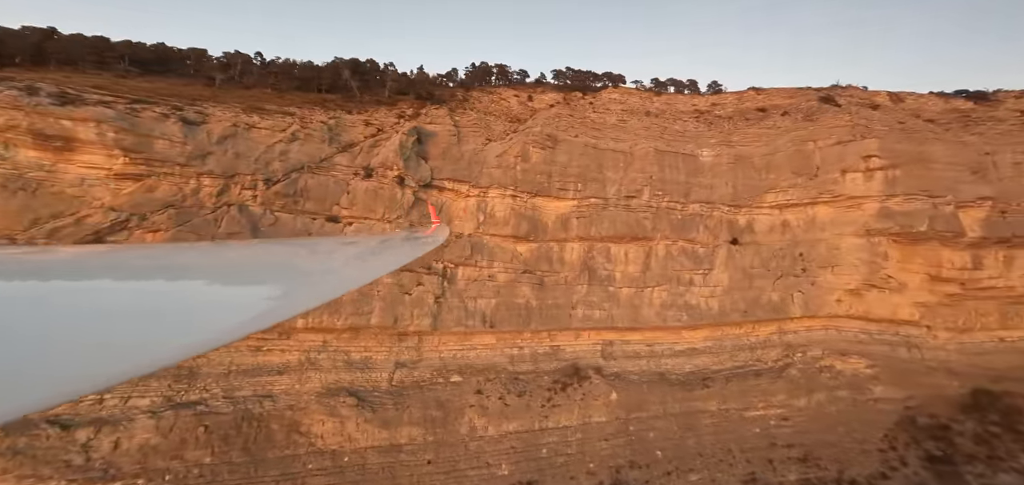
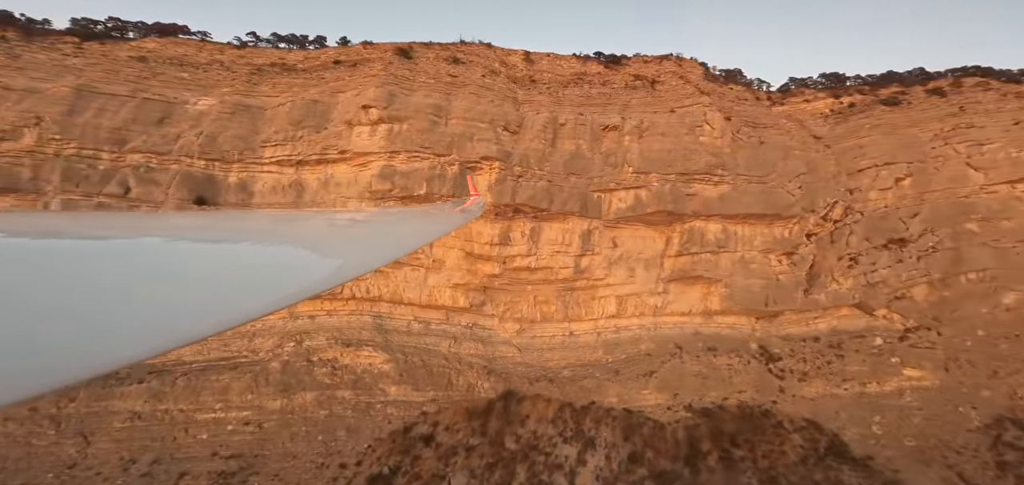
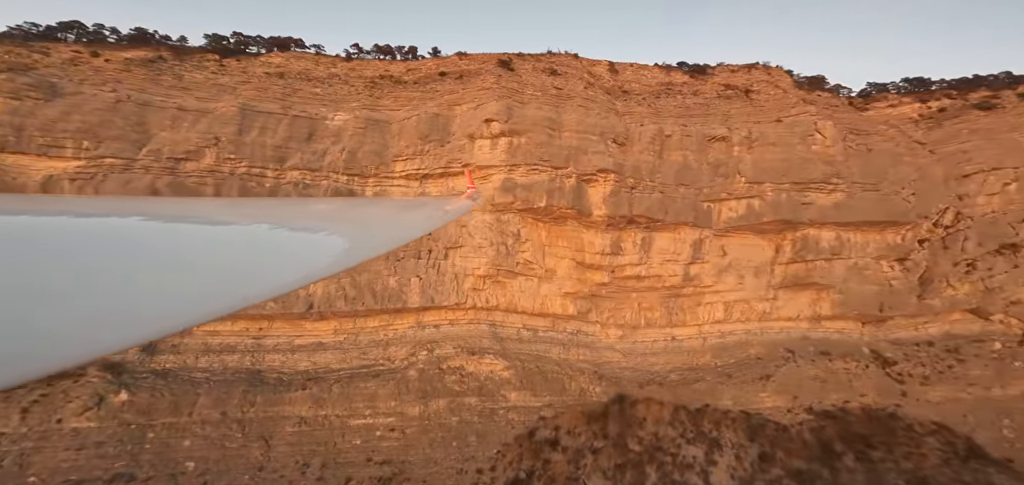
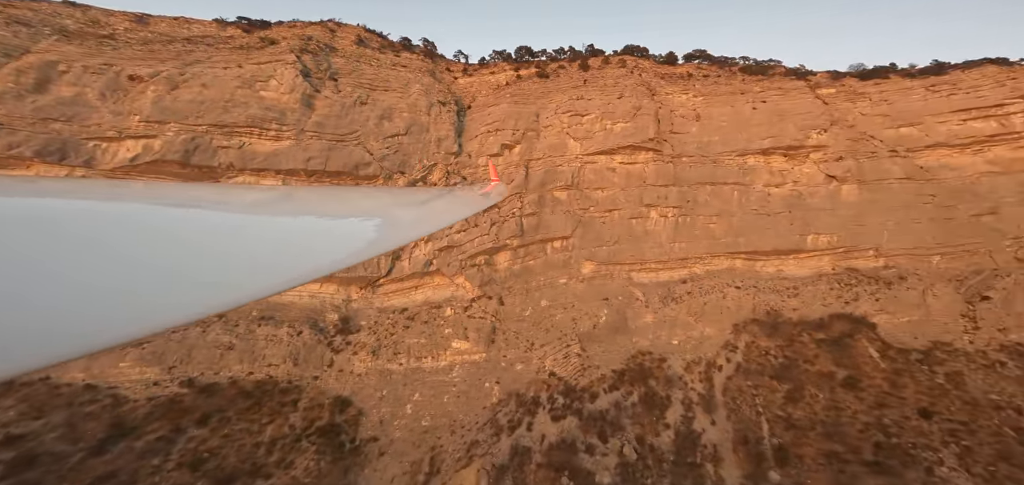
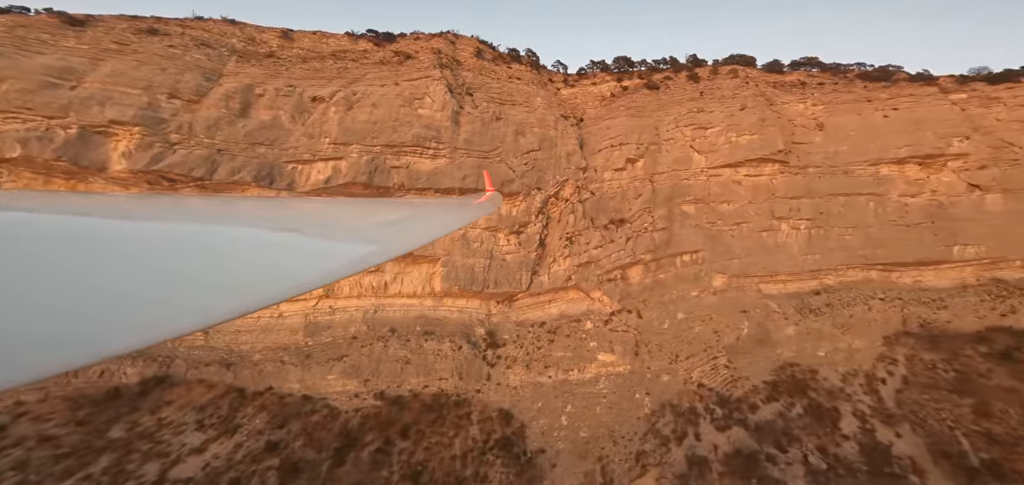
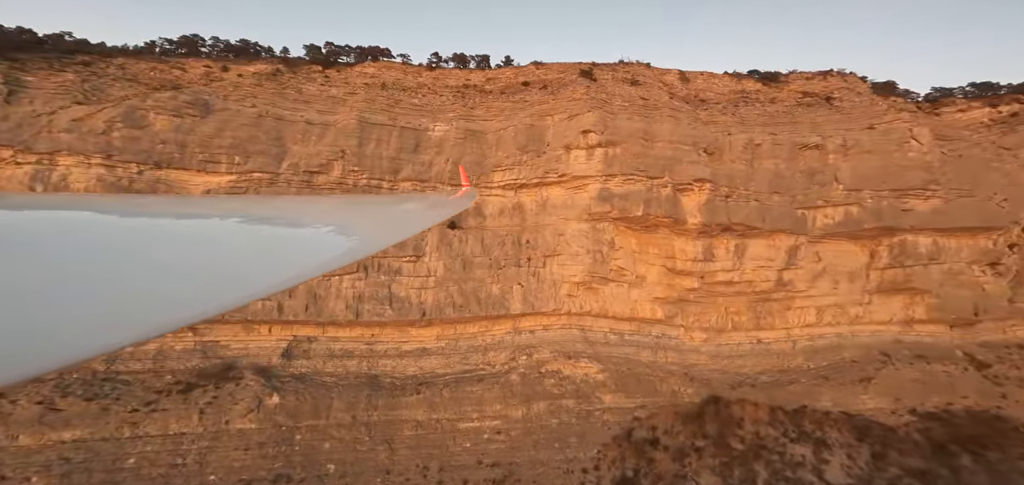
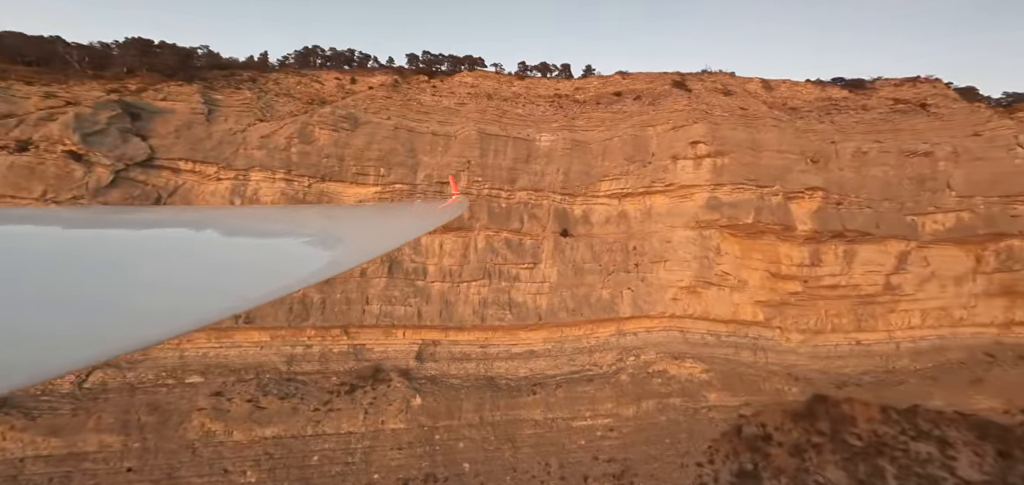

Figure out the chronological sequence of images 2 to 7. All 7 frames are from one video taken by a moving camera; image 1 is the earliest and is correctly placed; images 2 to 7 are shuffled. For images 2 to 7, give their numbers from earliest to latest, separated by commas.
7, 6, 3, 2, 5, 4
